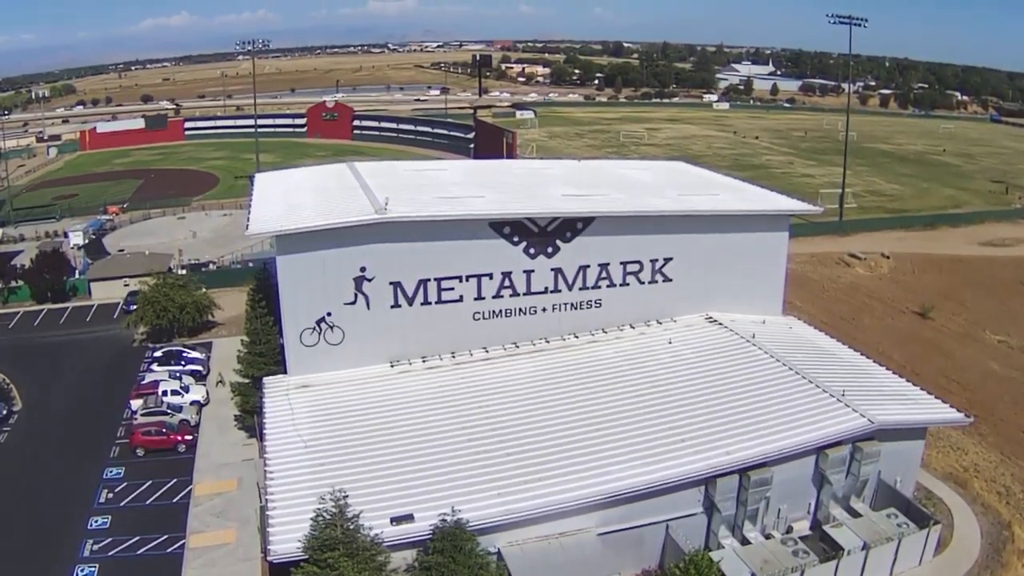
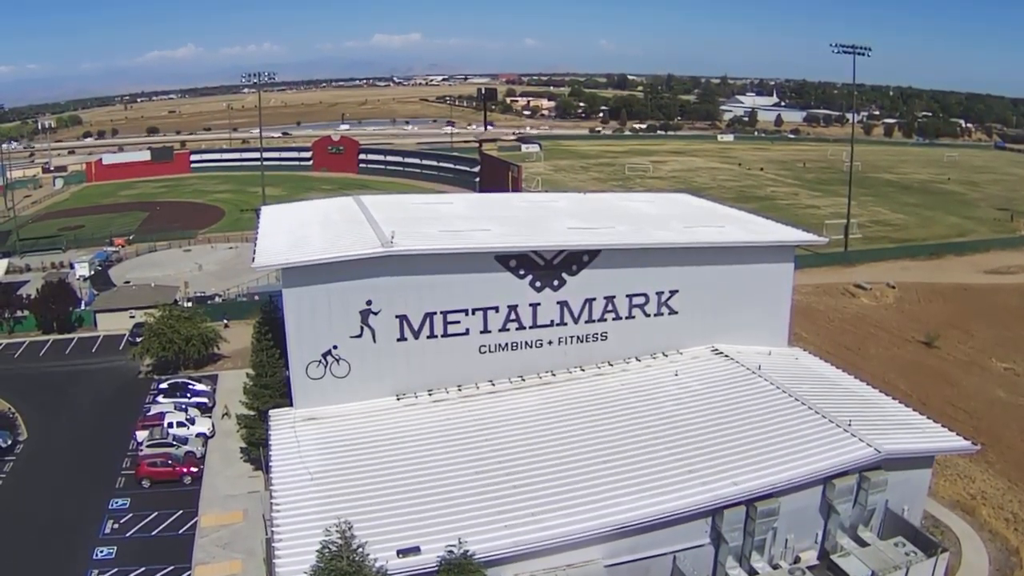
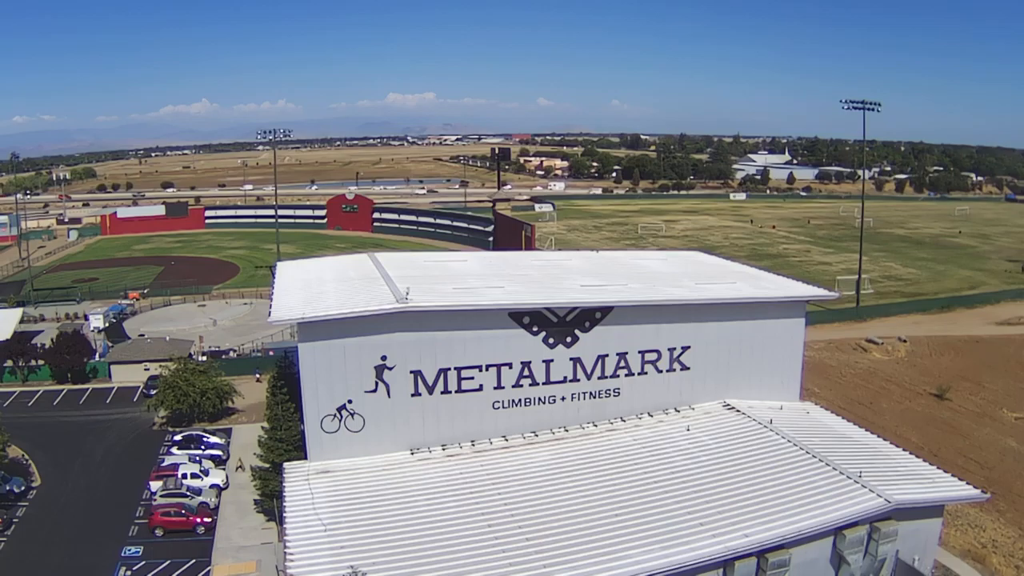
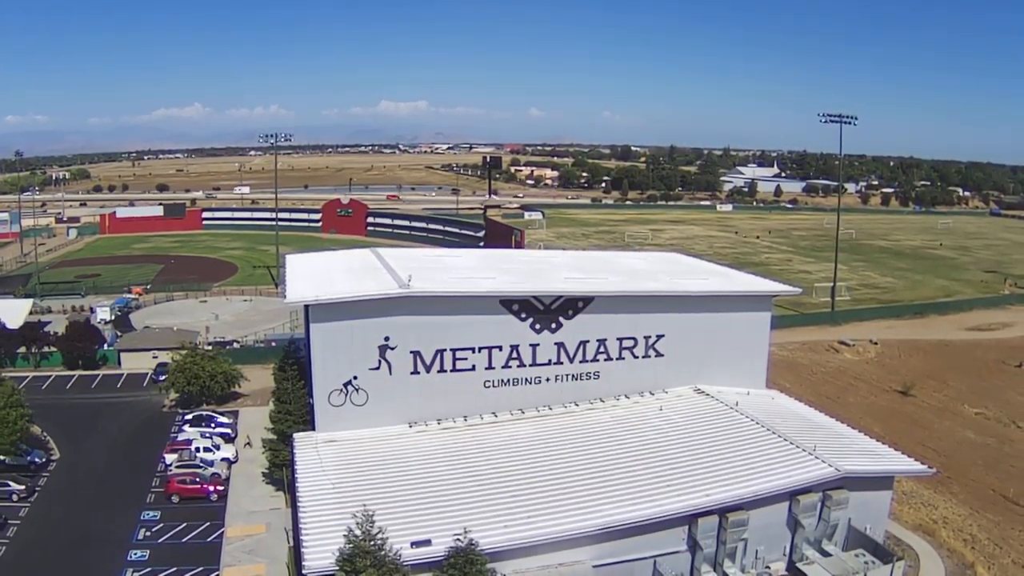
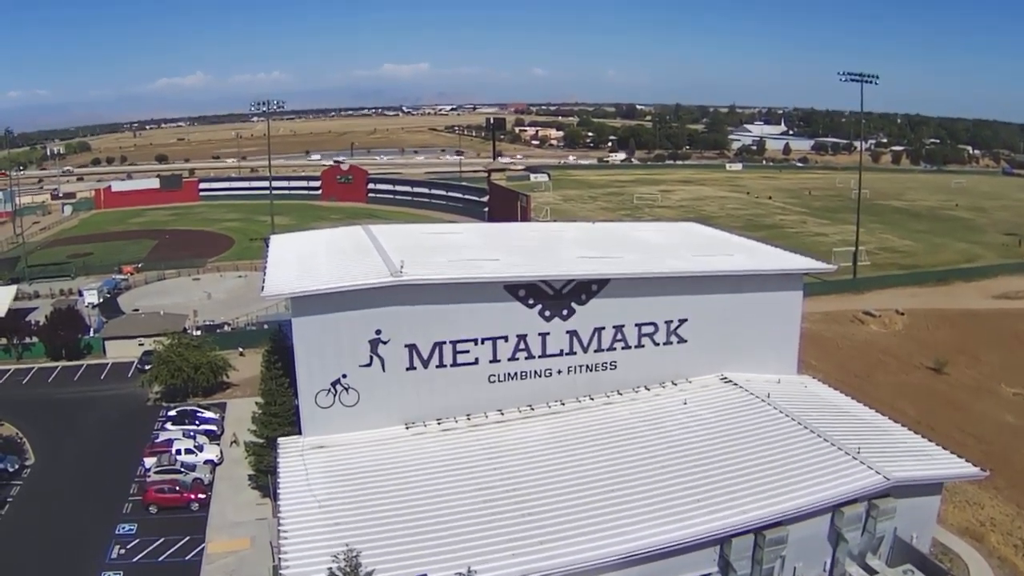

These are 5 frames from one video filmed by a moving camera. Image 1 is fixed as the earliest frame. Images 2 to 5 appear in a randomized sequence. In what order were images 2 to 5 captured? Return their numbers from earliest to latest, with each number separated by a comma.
2, 5, 3, 4
